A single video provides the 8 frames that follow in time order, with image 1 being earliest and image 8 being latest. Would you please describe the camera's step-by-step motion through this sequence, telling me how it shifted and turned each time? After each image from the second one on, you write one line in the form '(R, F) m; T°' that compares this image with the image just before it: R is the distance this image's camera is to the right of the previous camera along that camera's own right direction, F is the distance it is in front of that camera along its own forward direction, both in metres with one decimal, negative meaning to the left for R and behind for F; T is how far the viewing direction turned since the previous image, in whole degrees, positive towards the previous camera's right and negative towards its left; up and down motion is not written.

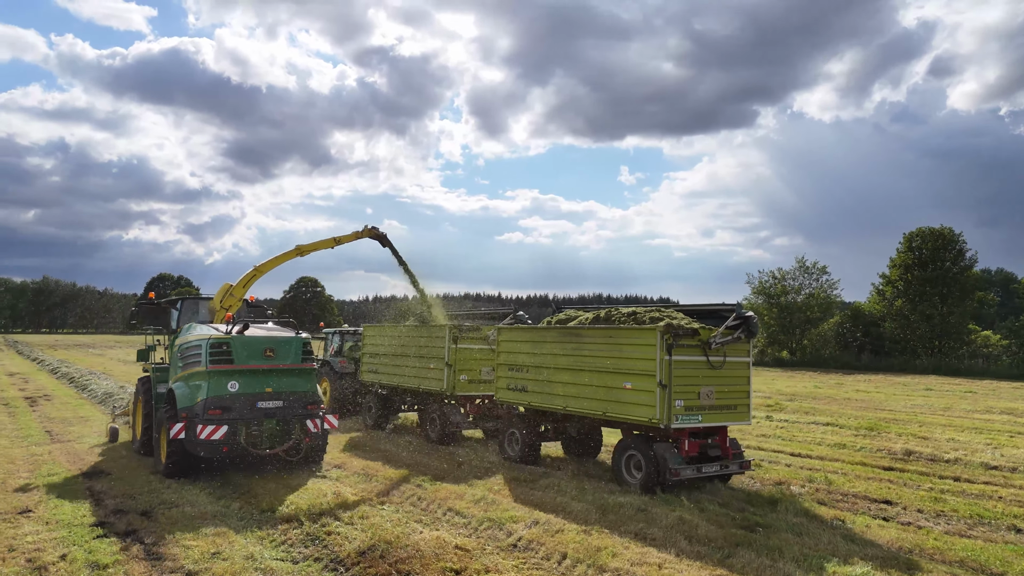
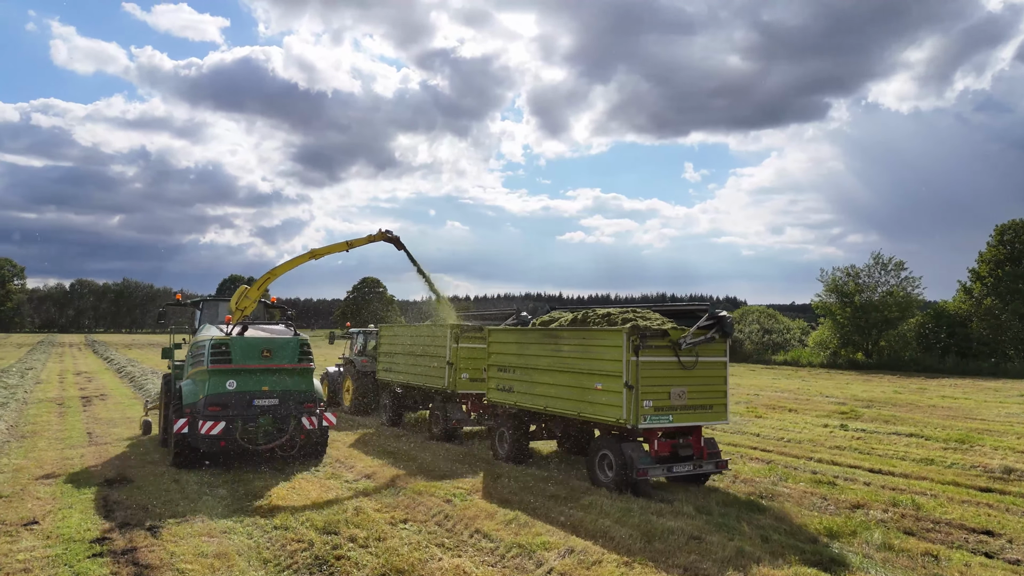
(+0.2, +0.7) m; -5°
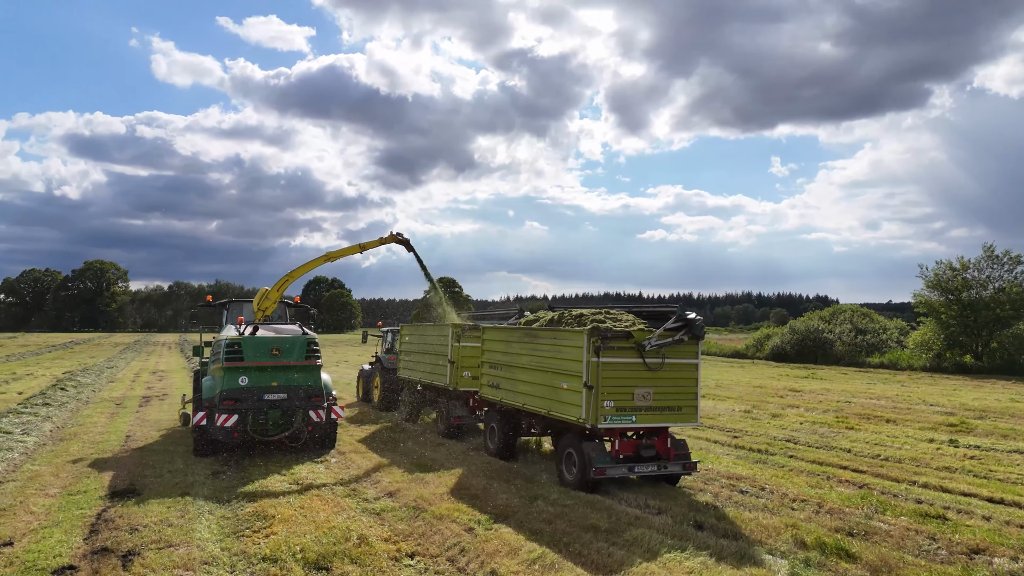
(+0.4, +1.1) m; -6°
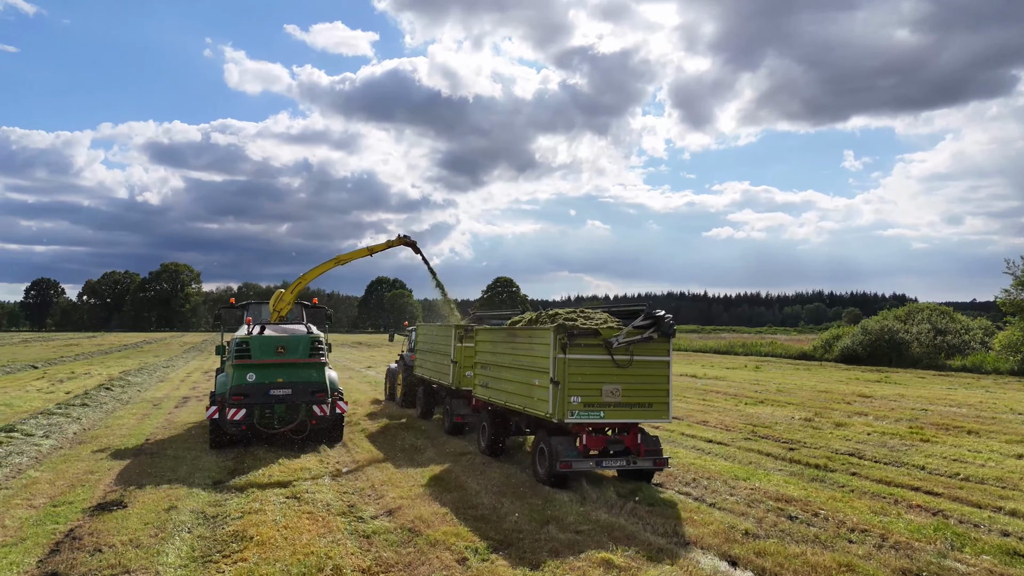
(+0.5, +0.8) m; -5°
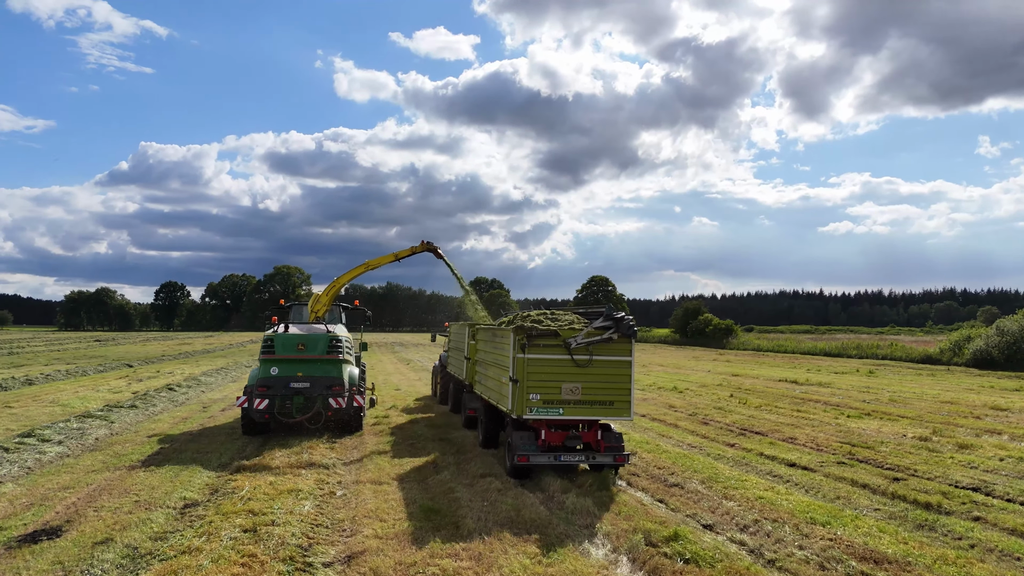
(+0.9, +1.5) m; -8°
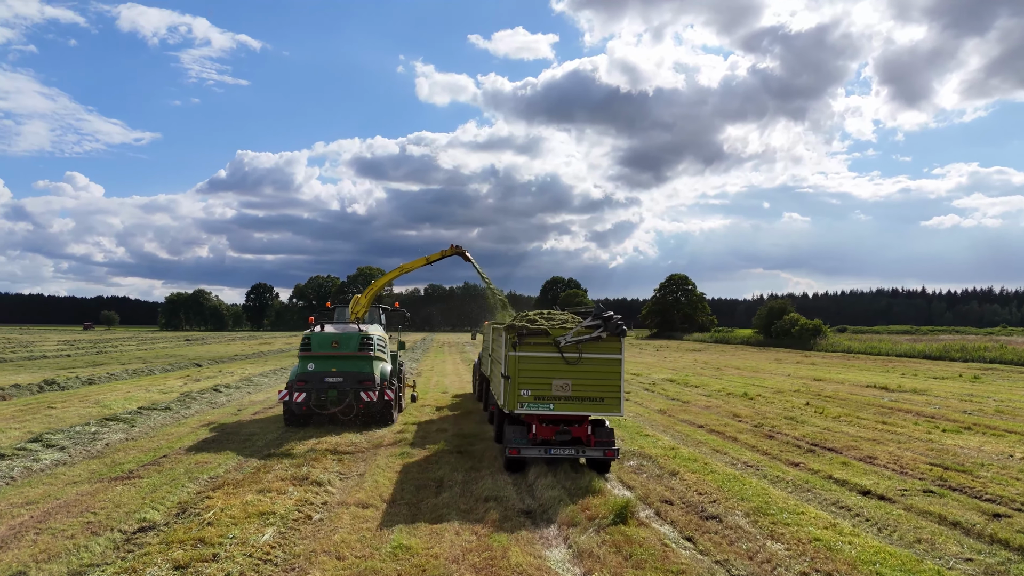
(+0.7, +1.2) m; -7°
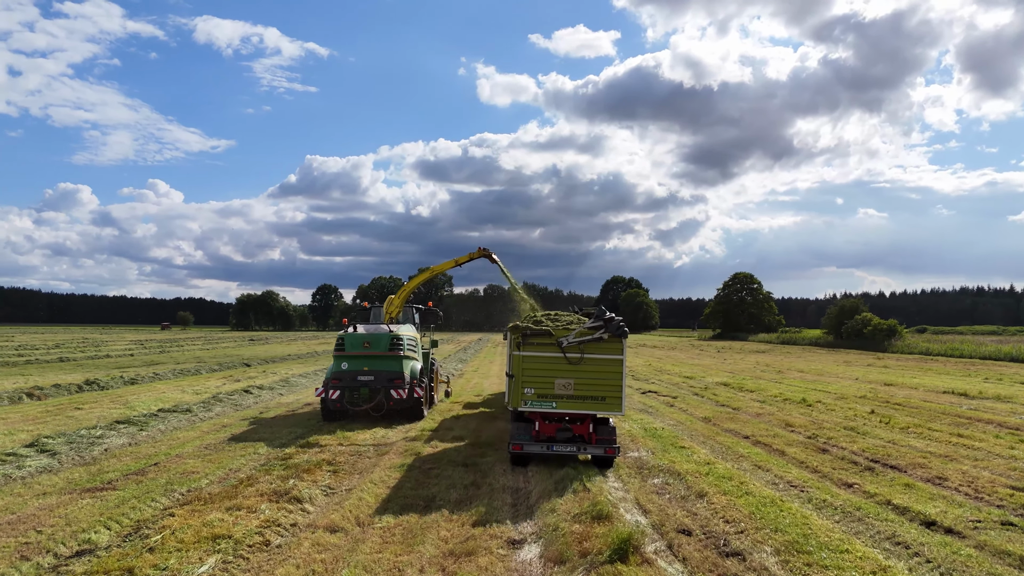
(+0.6, +0.9) m; -5°
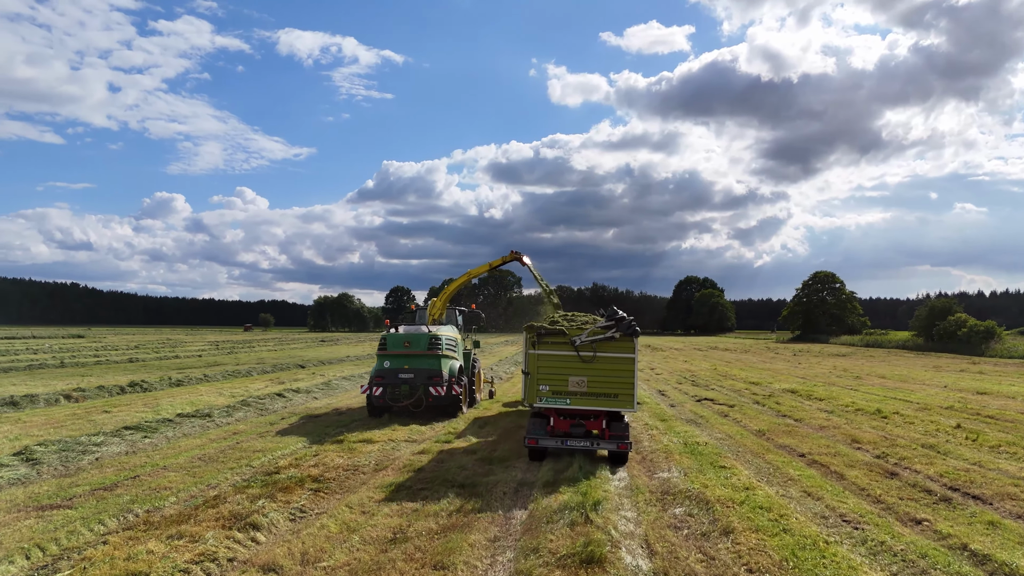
(+0.8, +1.1) m; -6°
